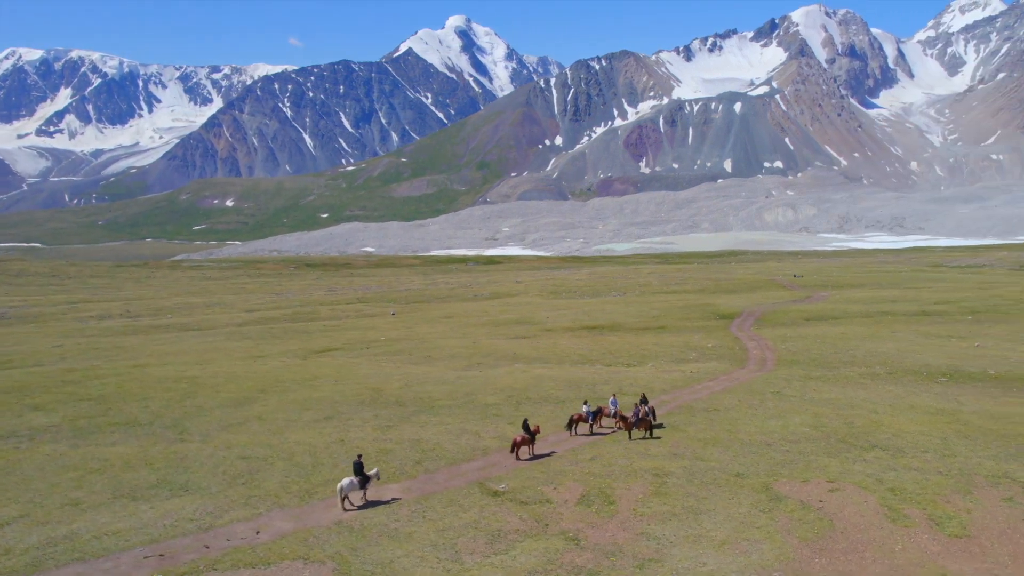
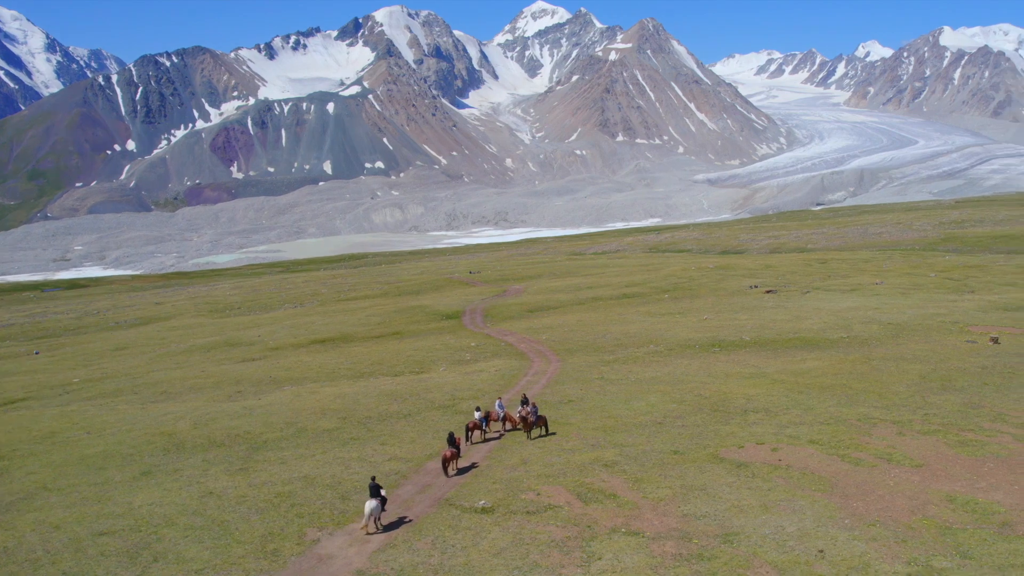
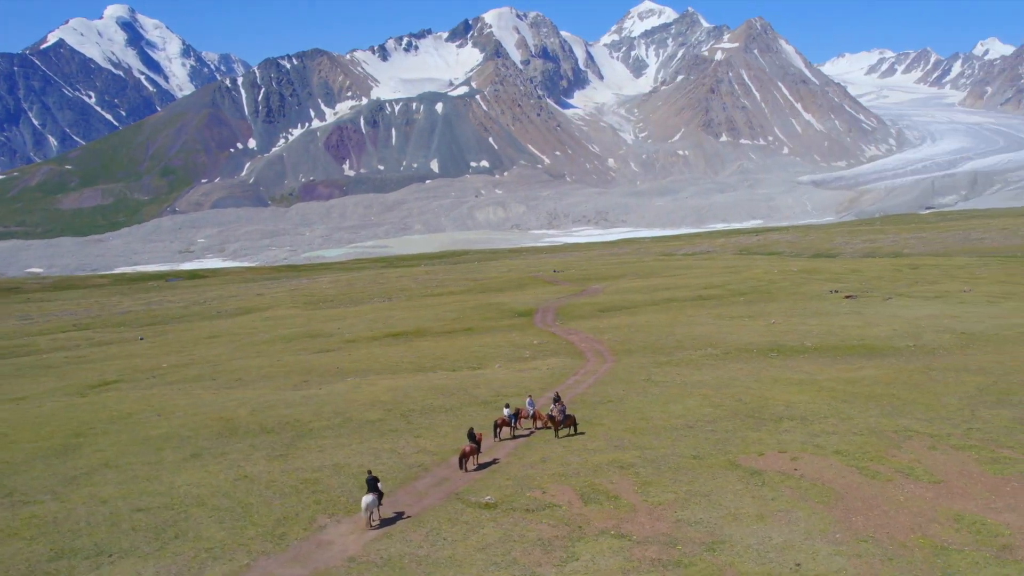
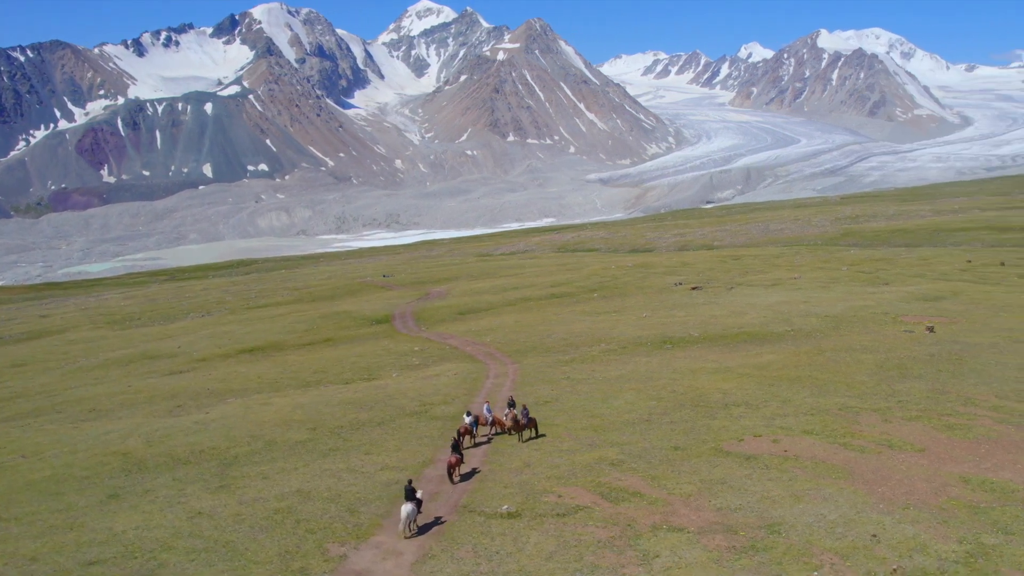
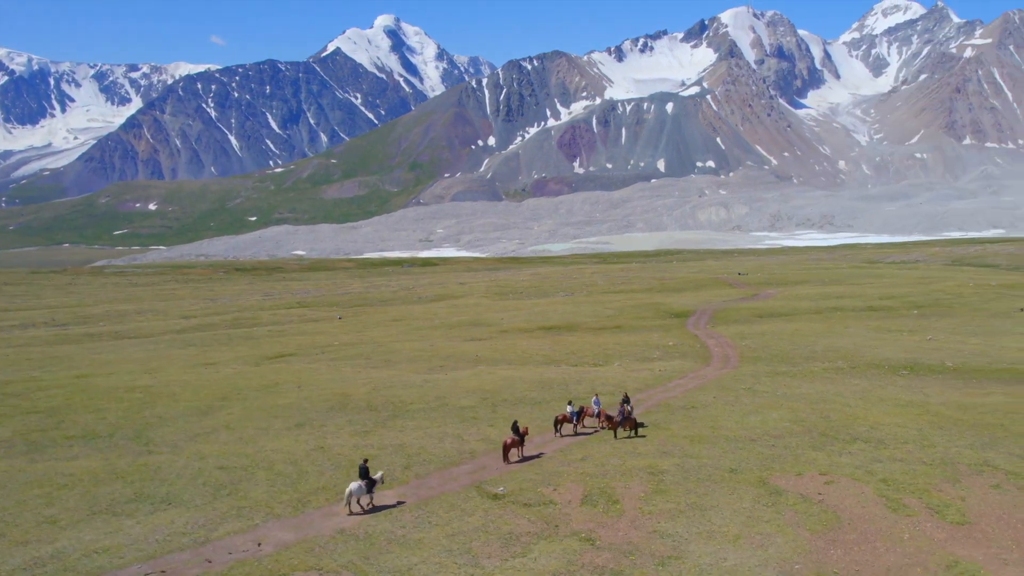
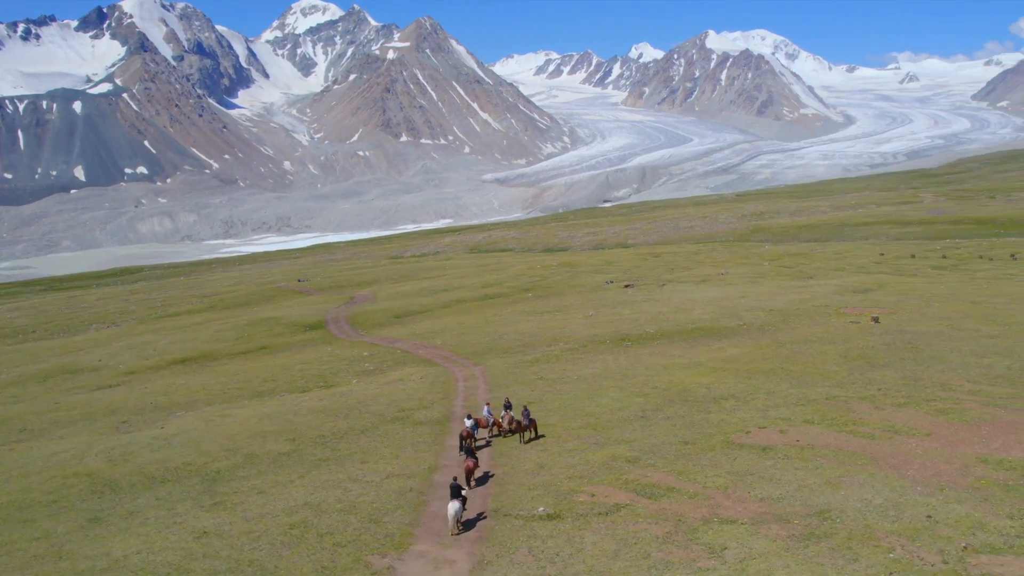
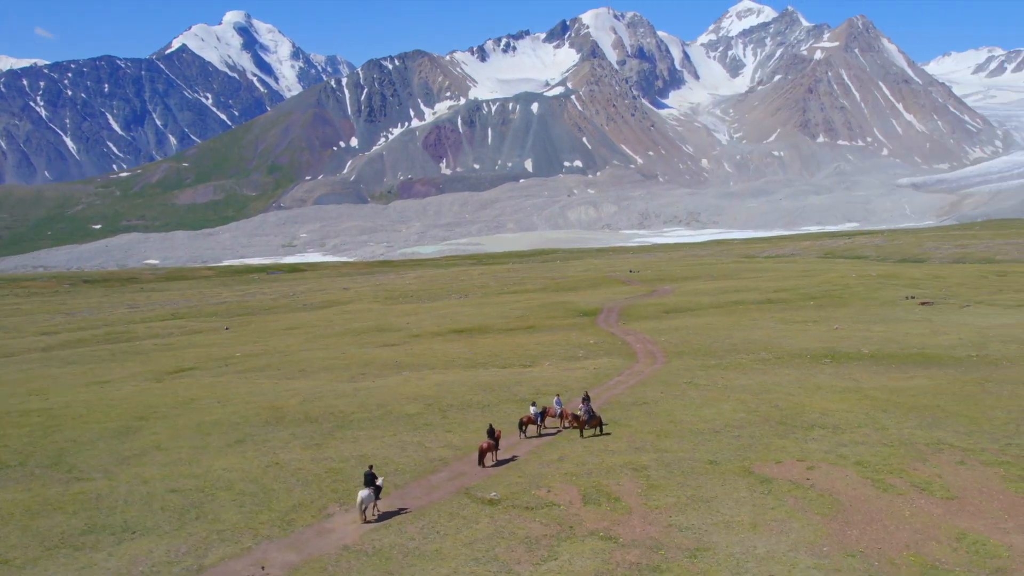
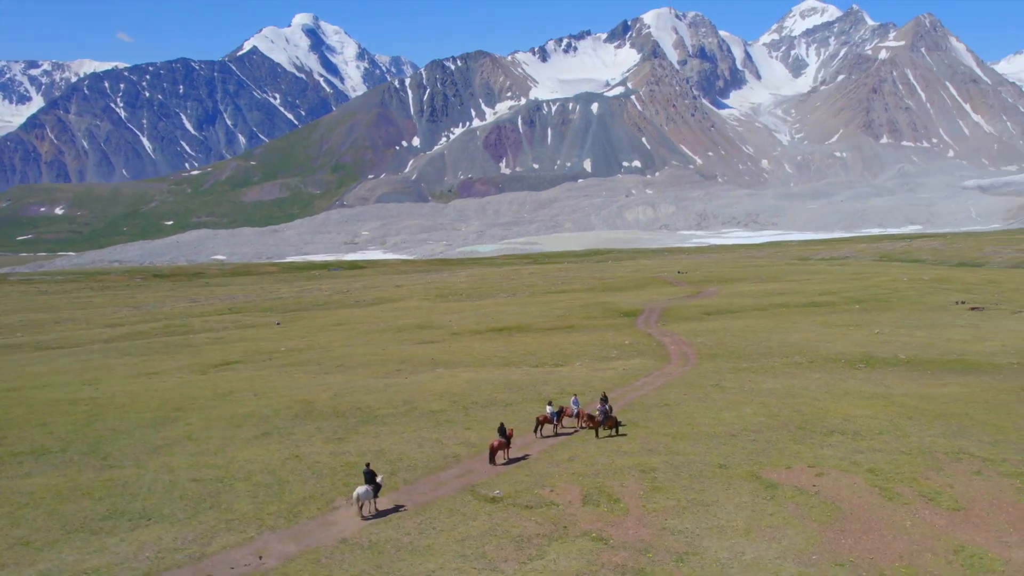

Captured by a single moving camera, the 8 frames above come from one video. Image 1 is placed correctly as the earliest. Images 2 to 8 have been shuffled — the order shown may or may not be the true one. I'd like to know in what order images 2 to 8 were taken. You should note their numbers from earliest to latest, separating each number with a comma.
5, 8, 7, 3, 2, 4, 6
